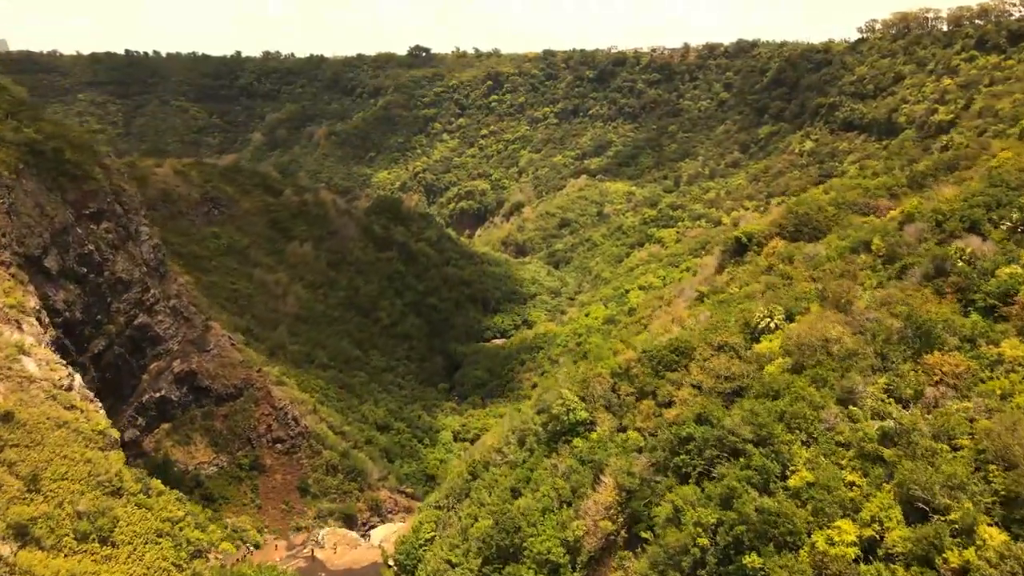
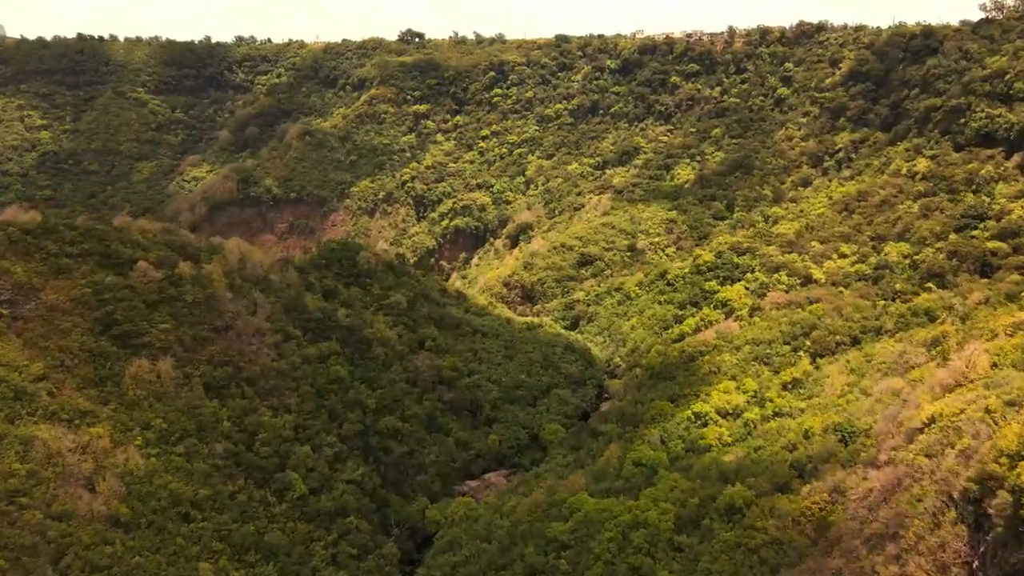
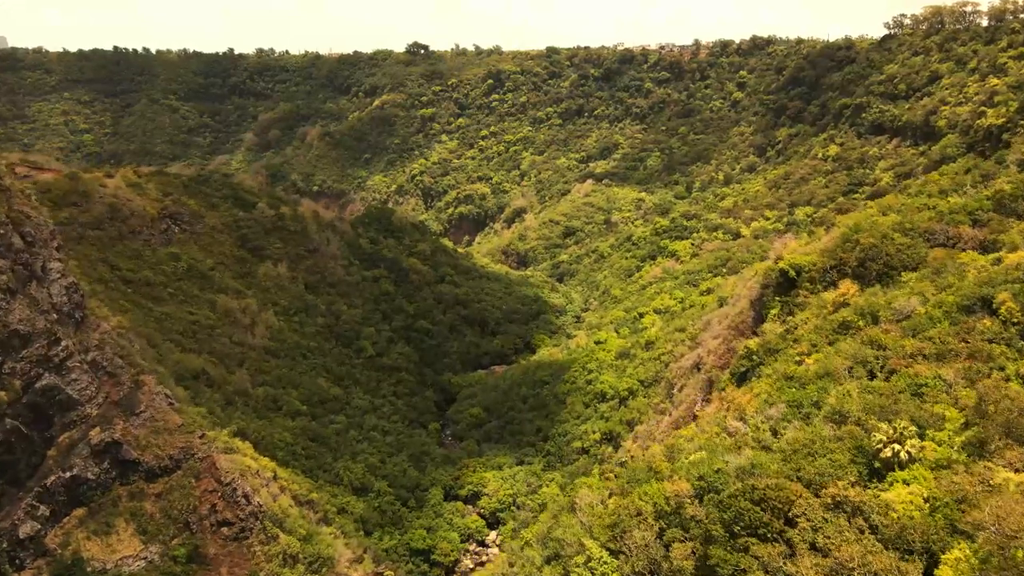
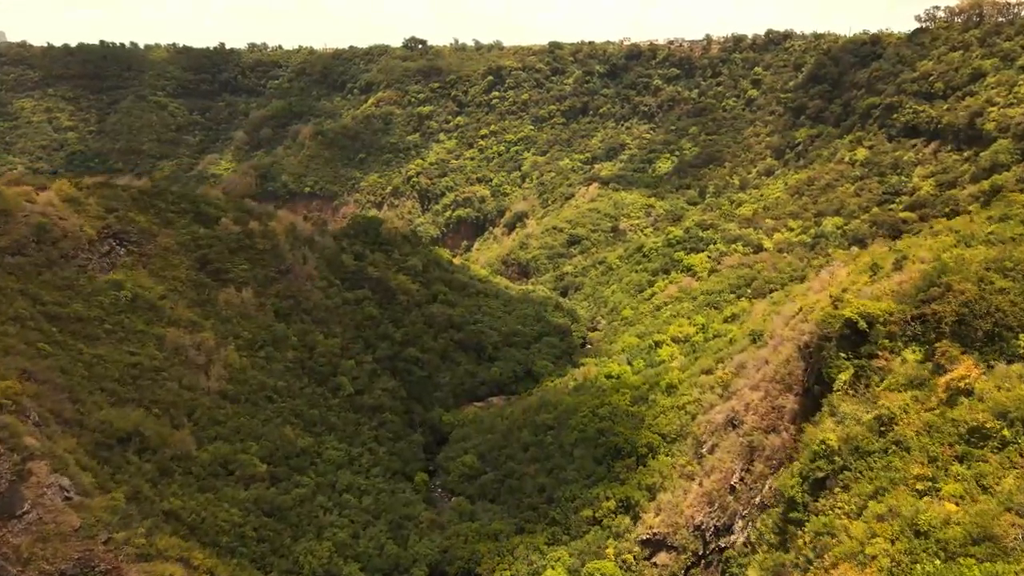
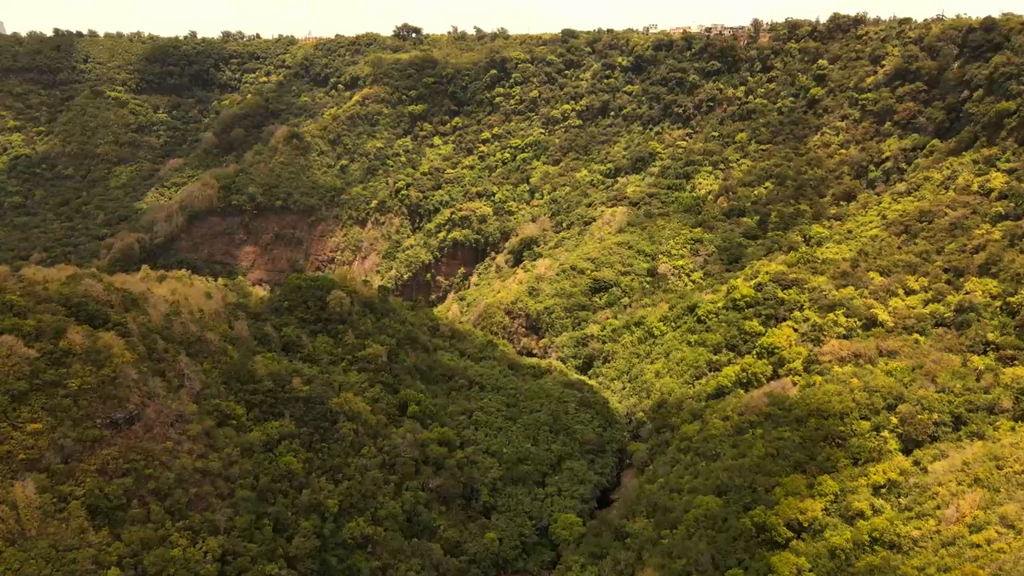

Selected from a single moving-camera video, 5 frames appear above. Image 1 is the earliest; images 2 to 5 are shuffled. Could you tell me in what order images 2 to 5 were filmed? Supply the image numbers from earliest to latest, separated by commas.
3, 4, 2, 5
